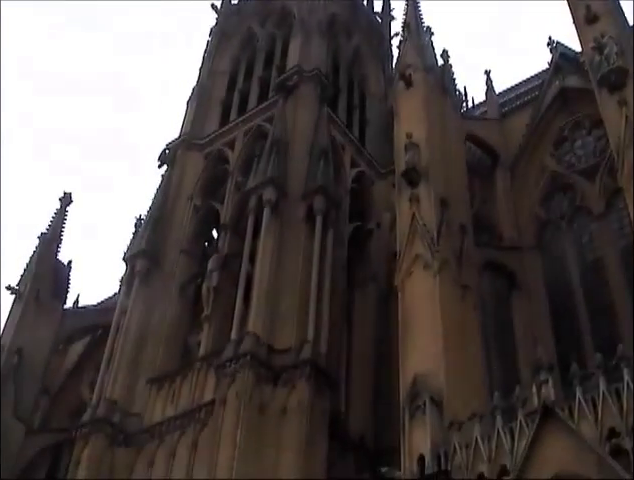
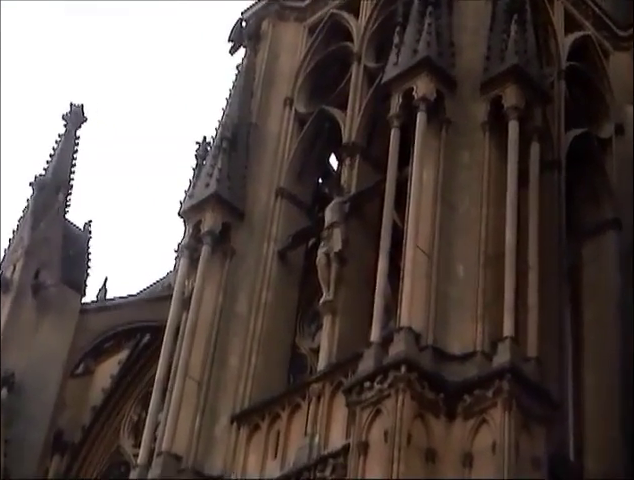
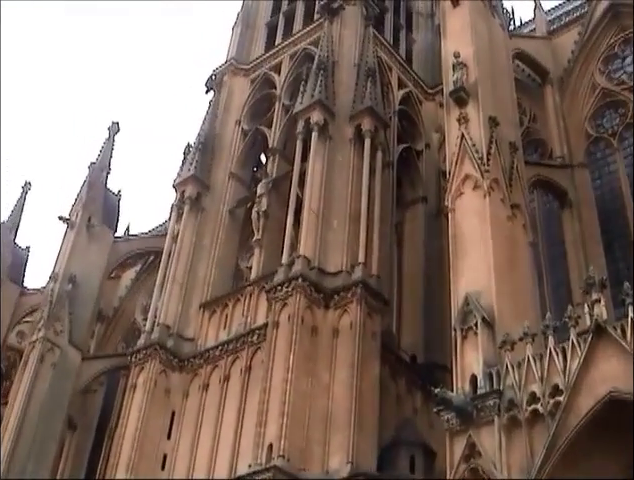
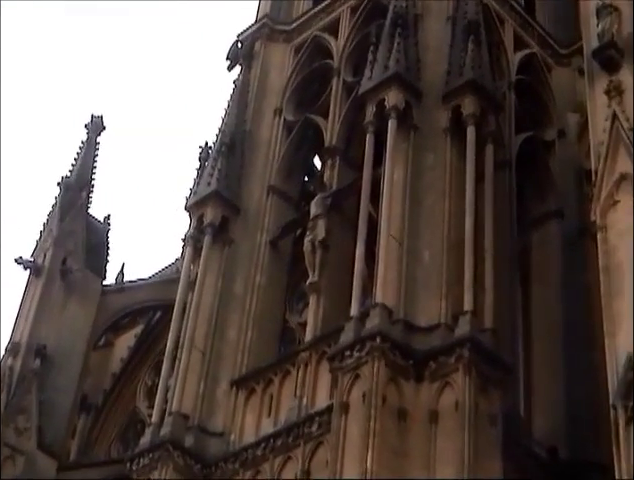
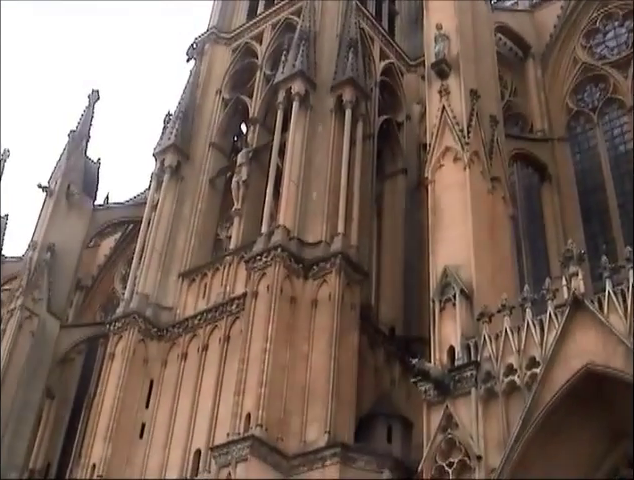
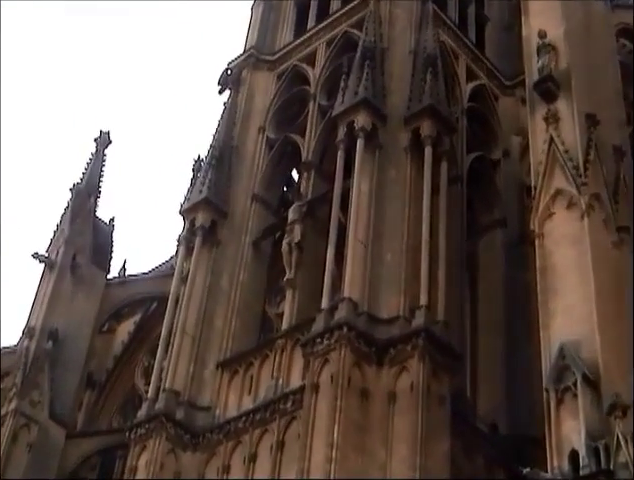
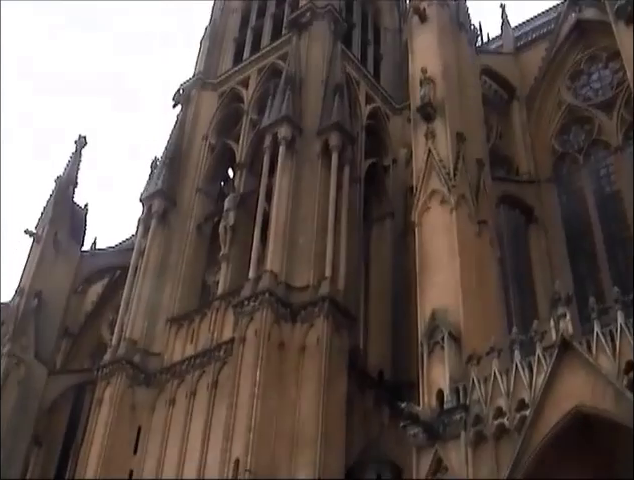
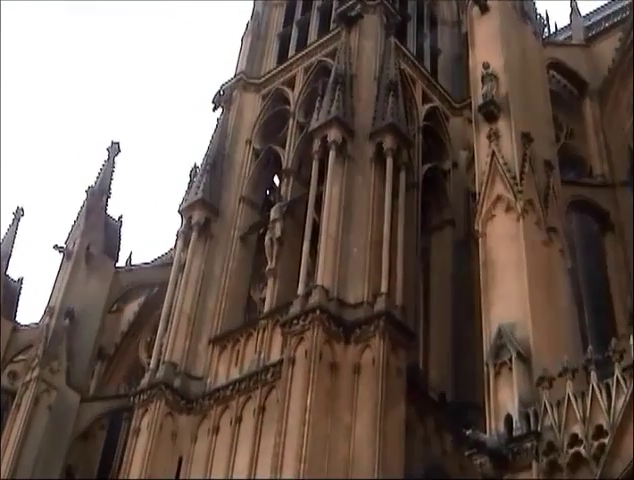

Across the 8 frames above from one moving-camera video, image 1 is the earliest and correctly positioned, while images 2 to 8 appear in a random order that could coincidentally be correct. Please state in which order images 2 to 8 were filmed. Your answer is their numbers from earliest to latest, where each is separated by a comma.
7, 5, 3, 8, 6, 4, 2
